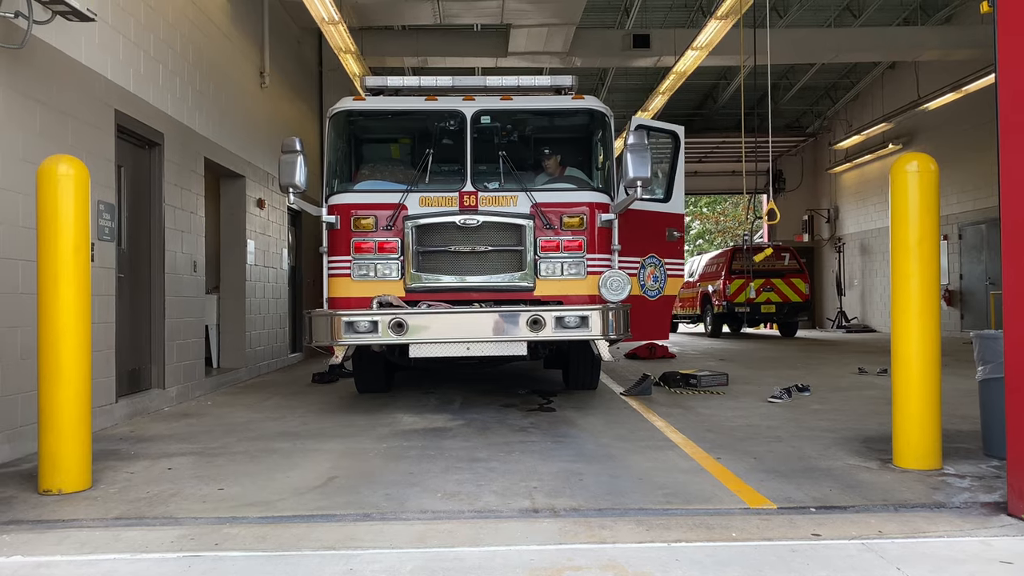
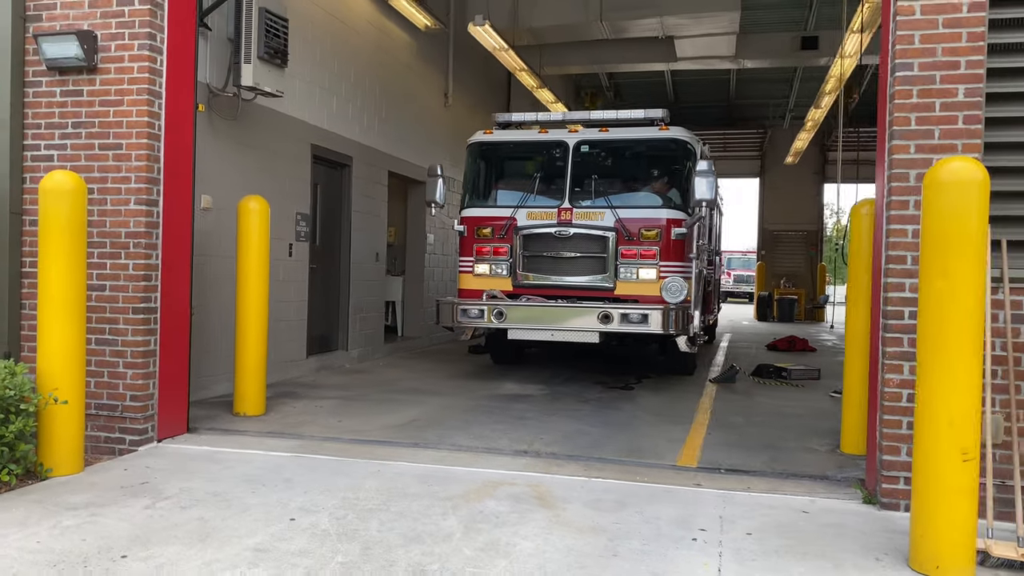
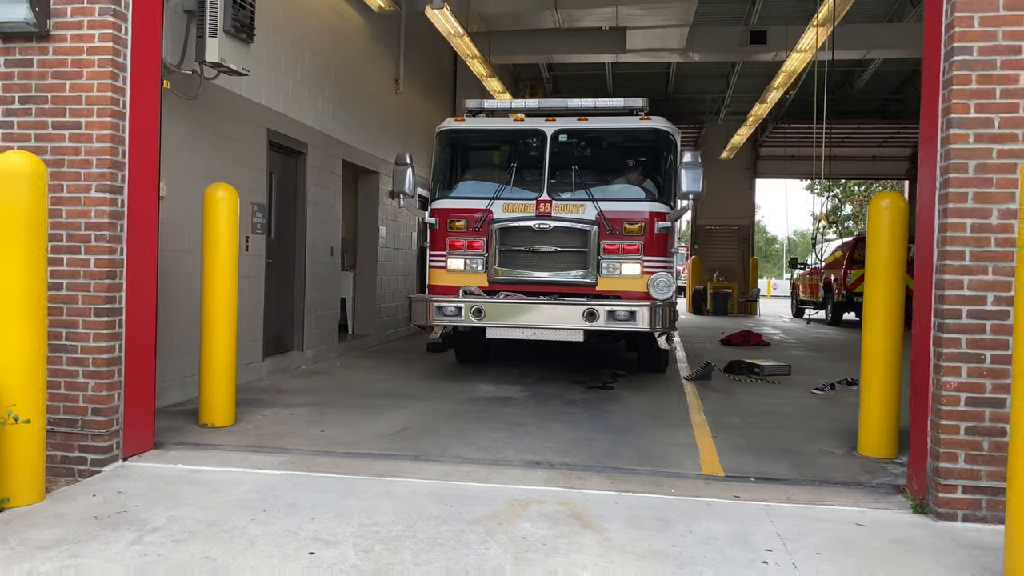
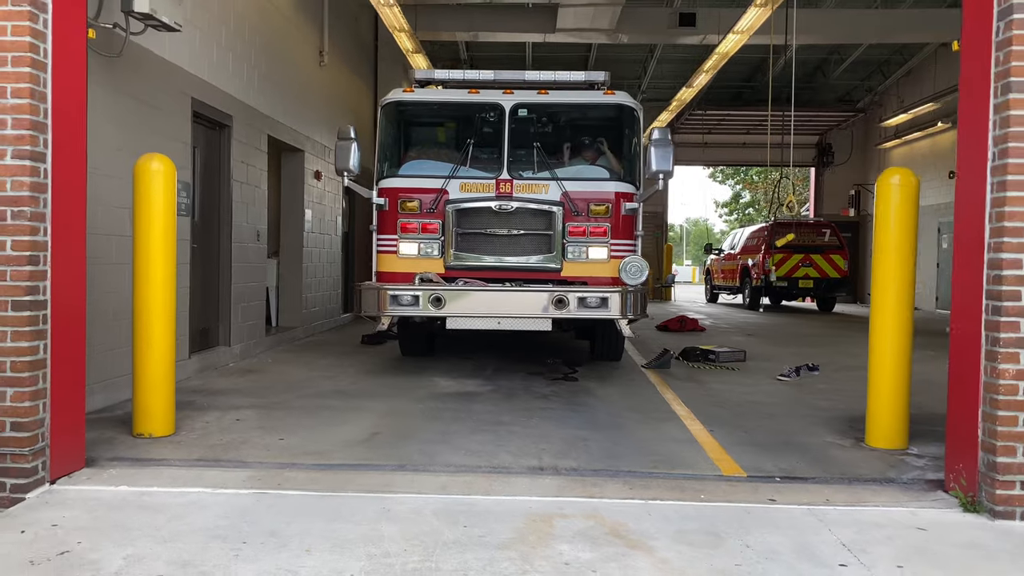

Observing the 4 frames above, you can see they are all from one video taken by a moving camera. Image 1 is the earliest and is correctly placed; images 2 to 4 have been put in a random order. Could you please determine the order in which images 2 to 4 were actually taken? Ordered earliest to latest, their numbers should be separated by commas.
4, 3, 2
